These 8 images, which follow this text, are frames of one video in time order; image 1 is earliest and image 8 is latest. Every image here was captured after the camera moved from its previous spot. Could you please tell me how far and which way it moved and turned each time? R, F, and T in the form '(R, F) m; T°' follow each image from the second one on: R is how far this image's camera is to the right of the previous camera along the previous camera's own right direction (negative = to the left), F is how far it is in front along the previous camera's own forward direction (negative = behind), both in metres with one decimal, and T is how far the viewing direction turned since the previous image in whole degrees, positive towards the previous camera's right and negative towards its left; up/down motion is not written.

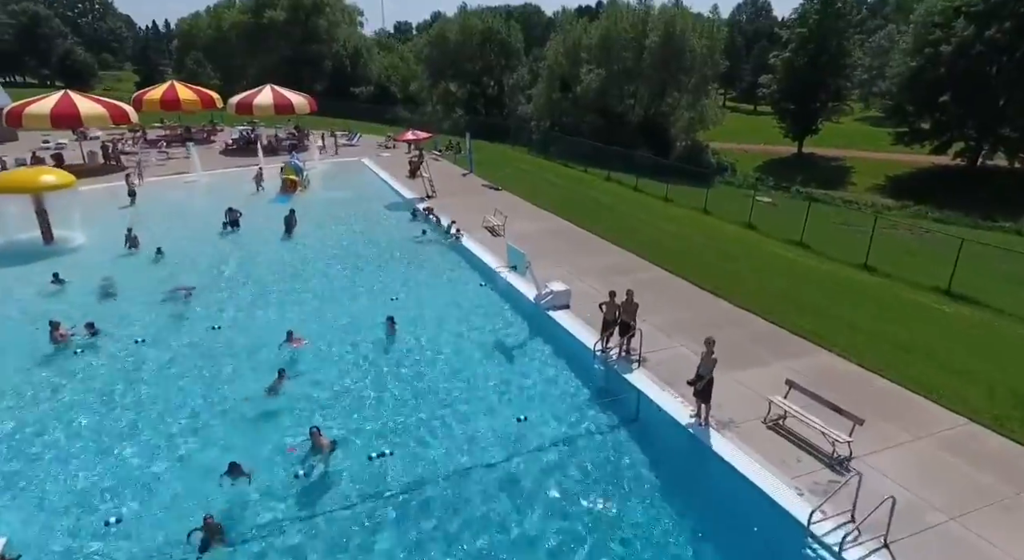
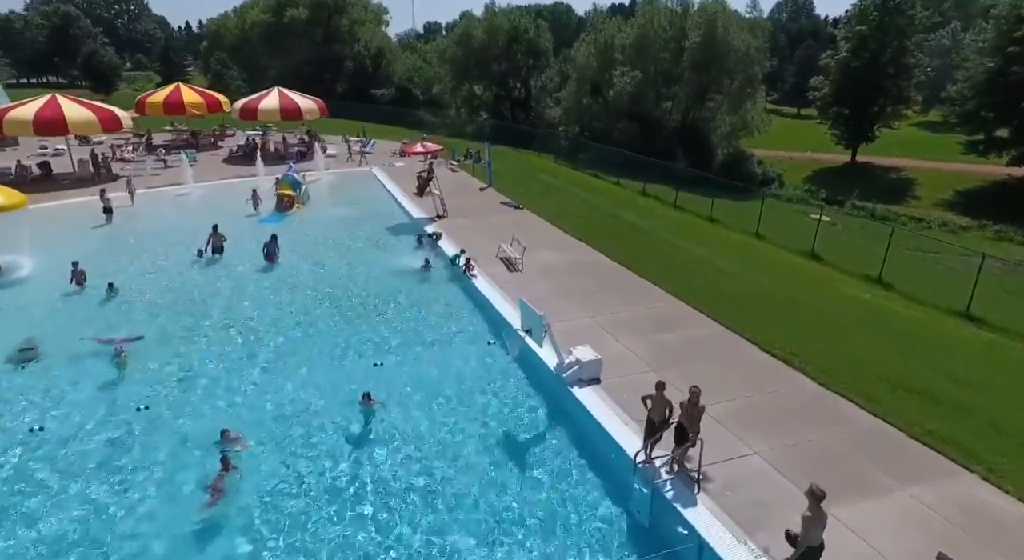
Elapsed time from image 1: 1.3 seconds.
(+0.2, +3.0) m; -3°
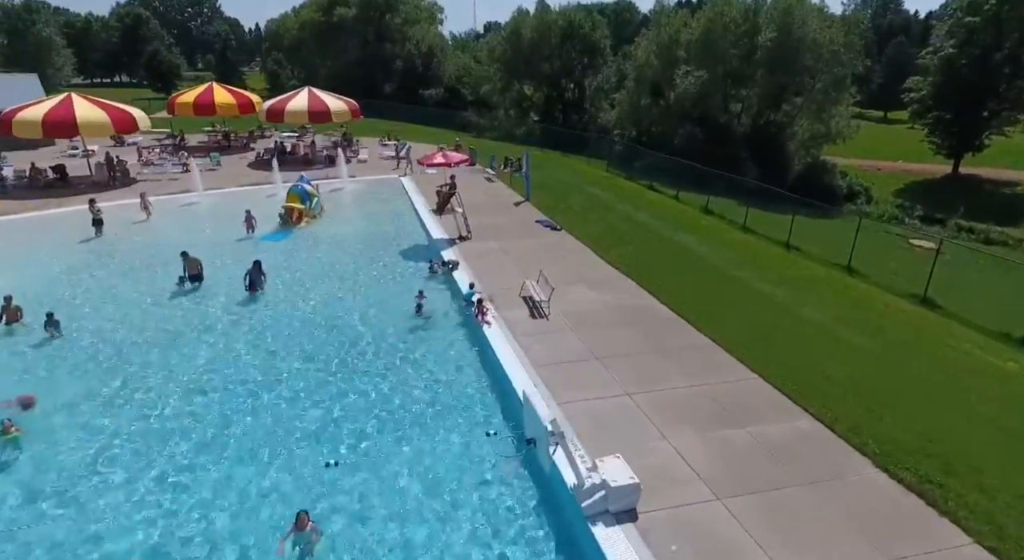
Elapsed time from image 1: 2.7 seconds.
(+0.6, +3.2) m; -5°
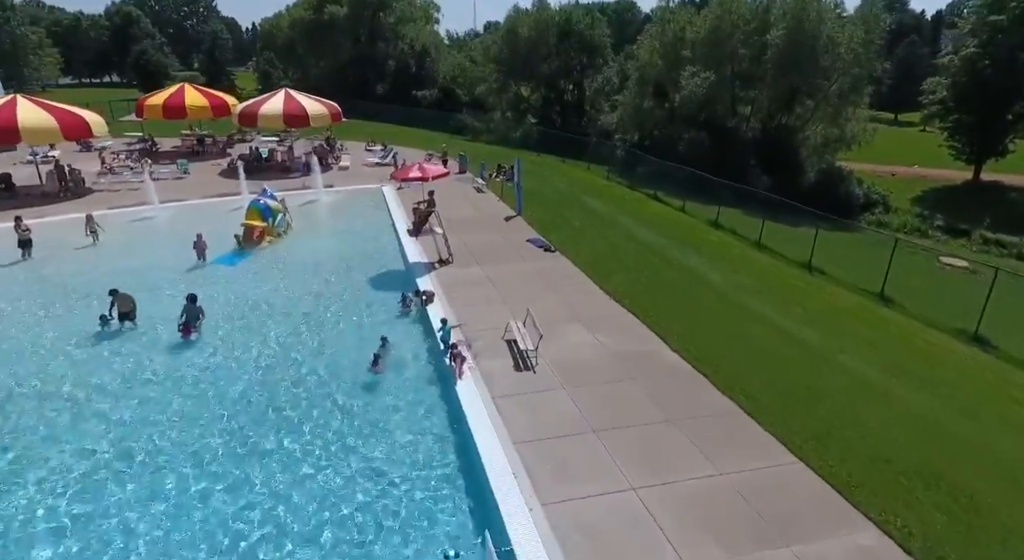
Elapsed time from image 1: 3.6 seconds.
(+0.4, +2.2) m; 0°
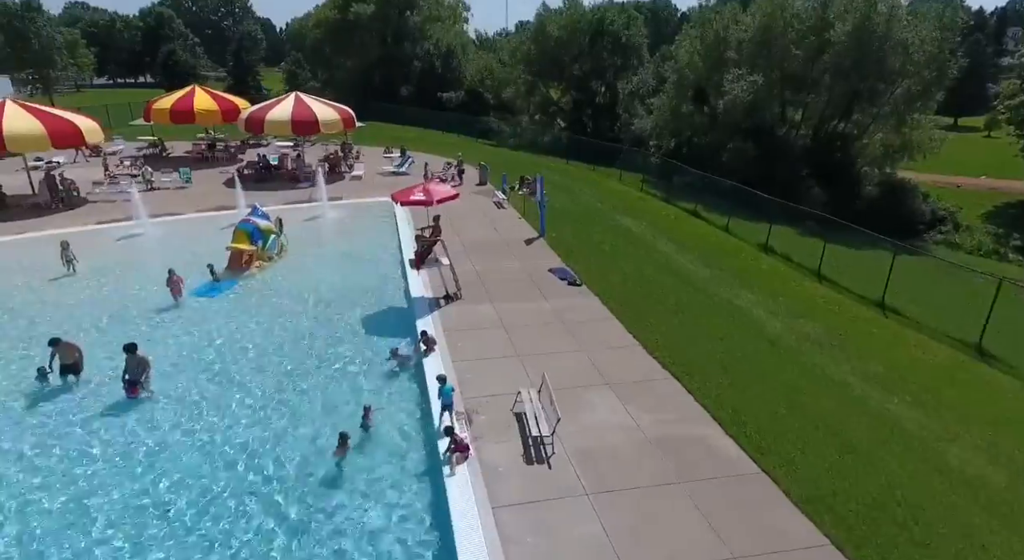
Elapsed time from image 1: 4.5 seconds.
(+0.2, +2.3) m; -3°
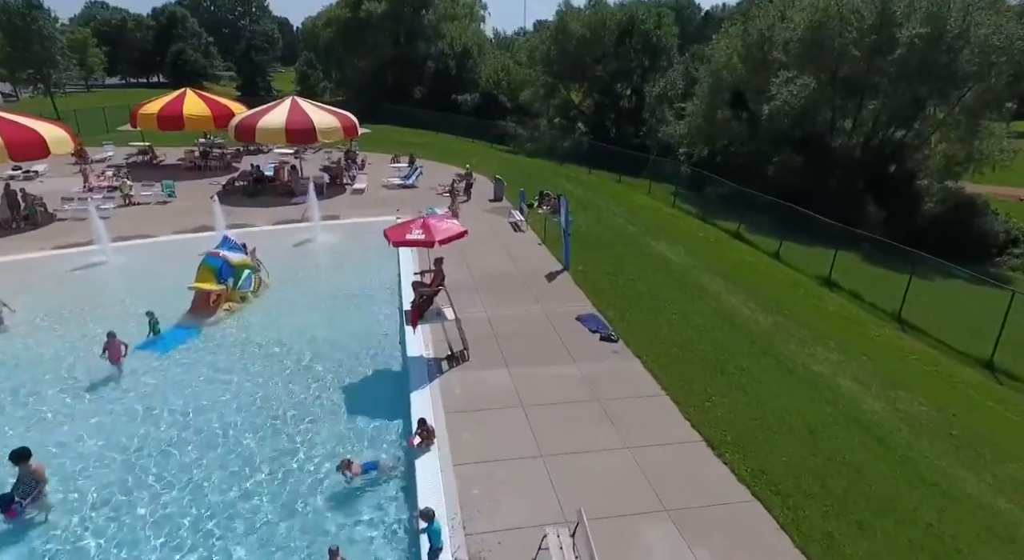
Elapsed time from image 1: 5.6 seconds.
(-0.1, +2.7) m; -1°
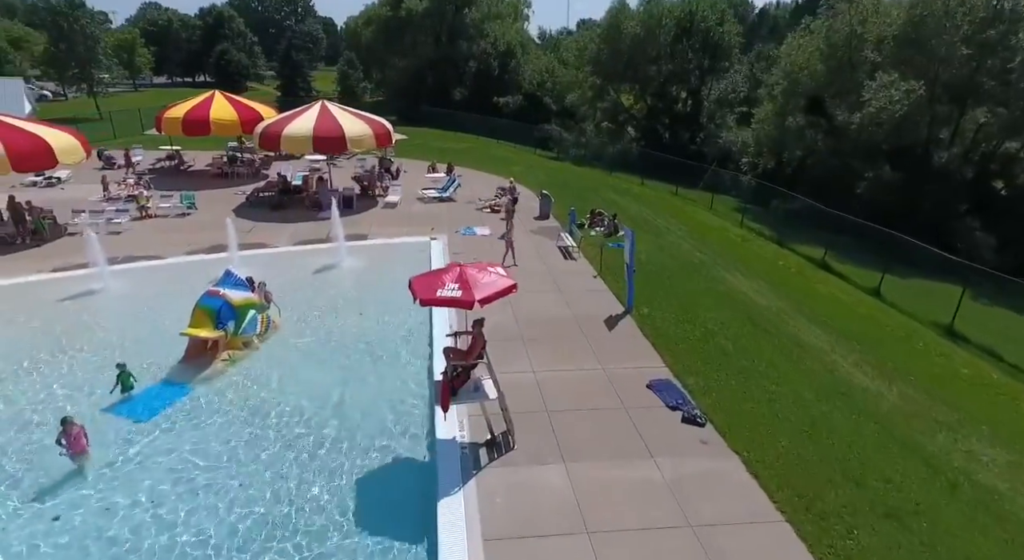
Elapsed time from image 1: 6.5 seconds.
(-0.4, +2.4) m; -4°
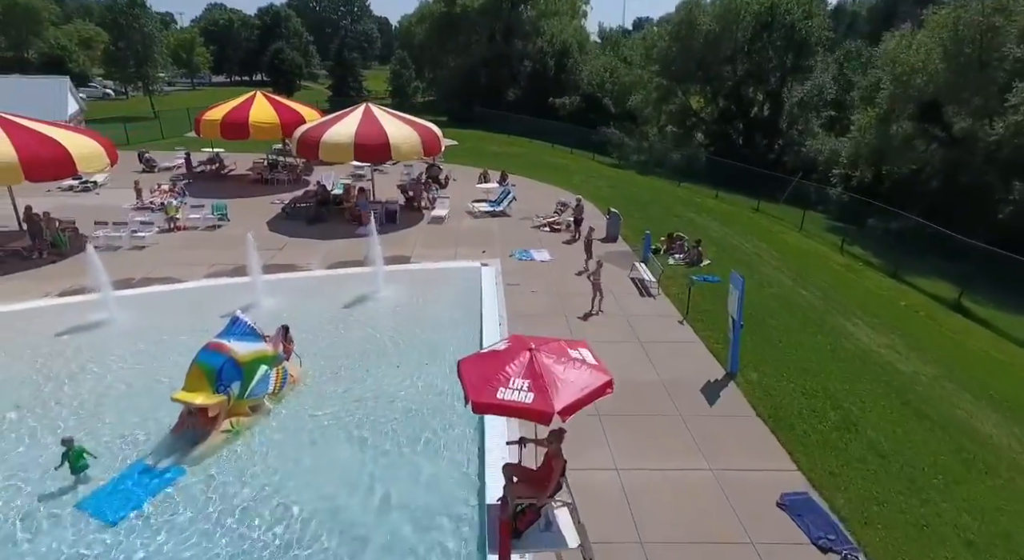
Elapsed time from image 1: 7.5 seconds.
(-0.5, +2.5) m; -4°
